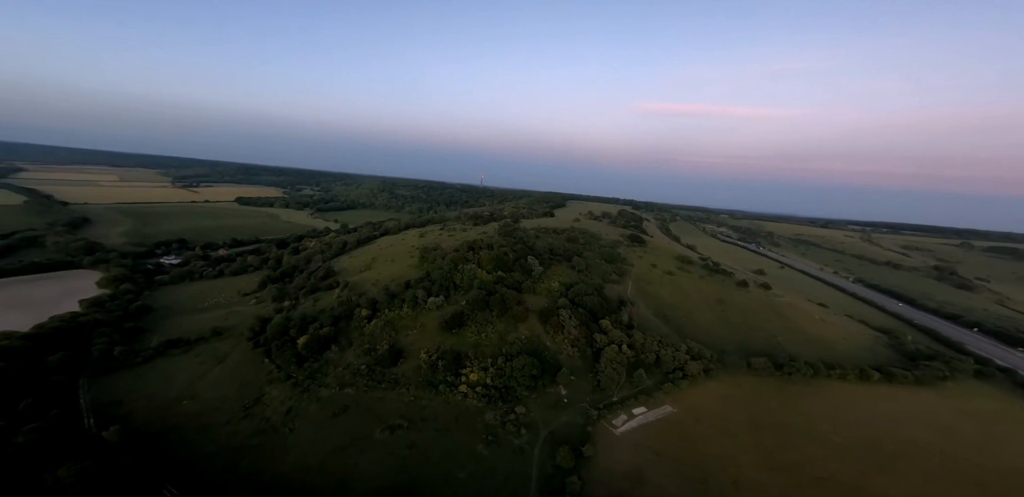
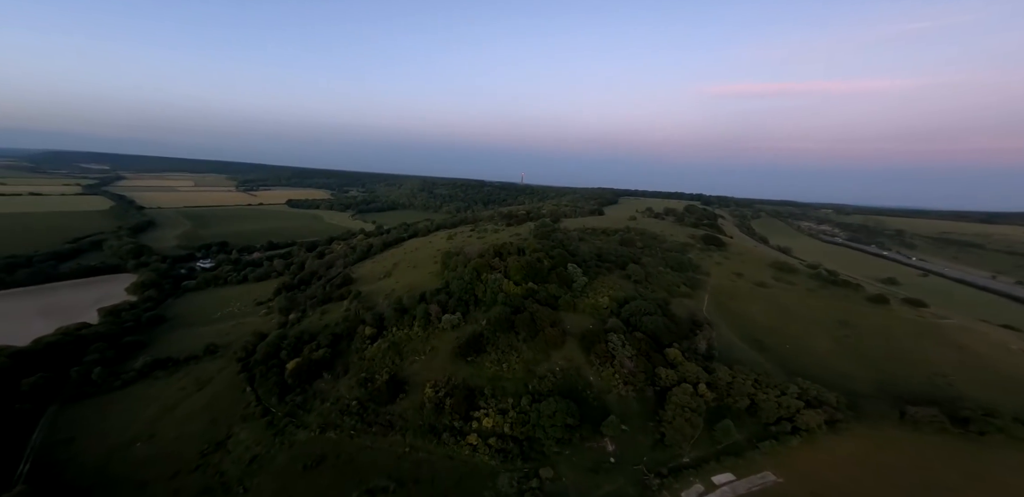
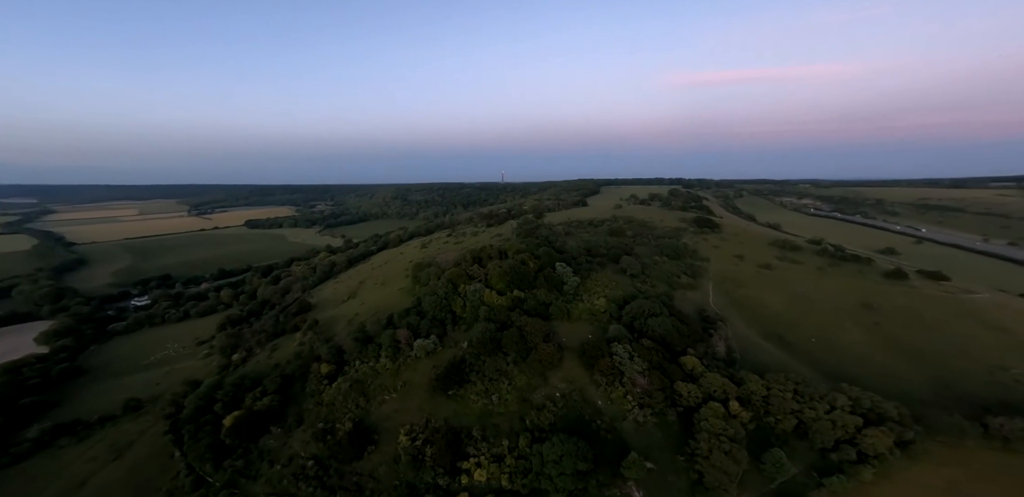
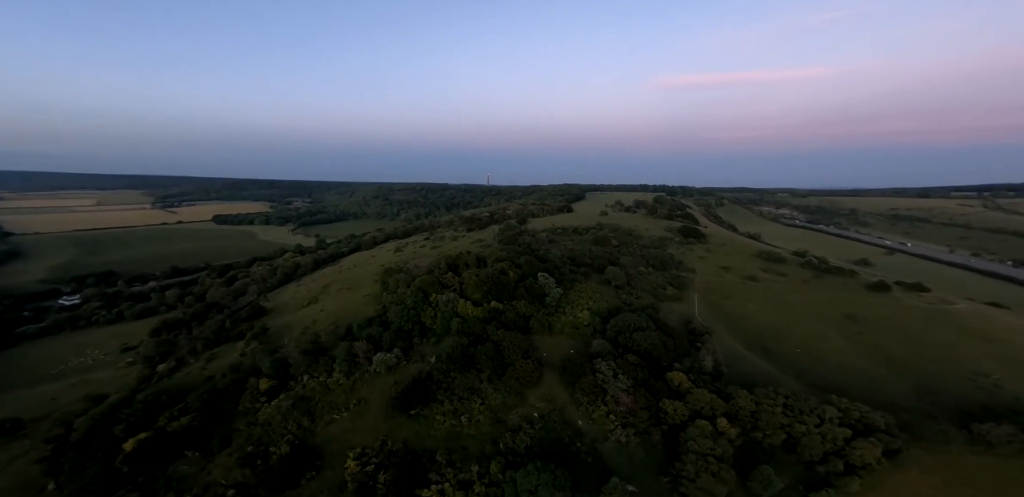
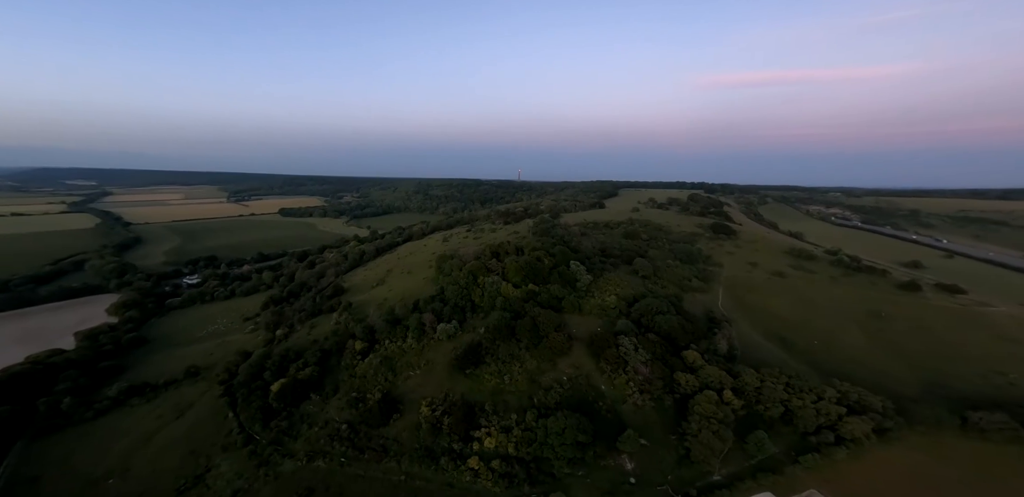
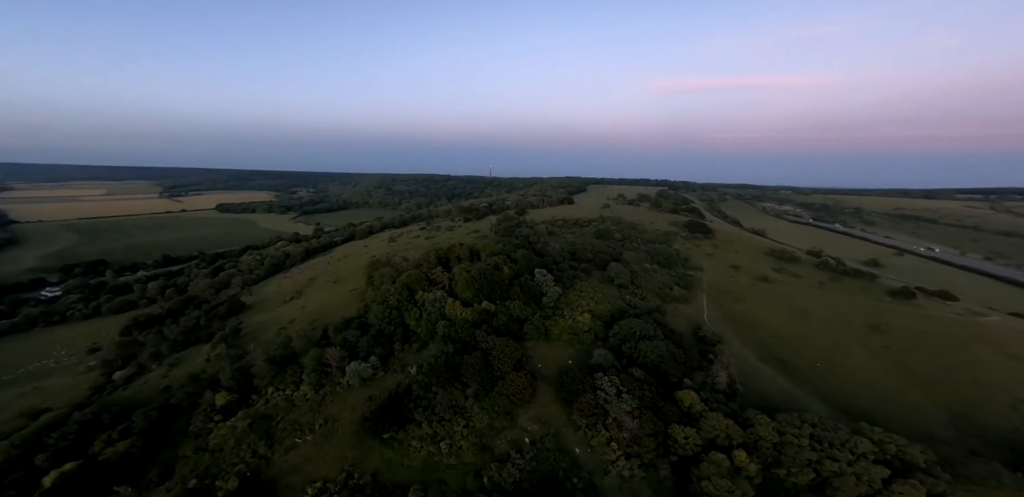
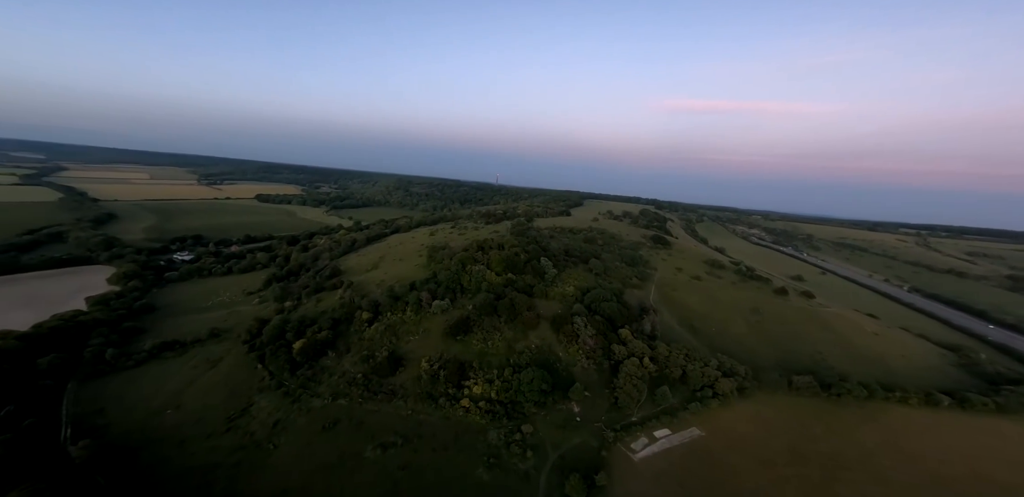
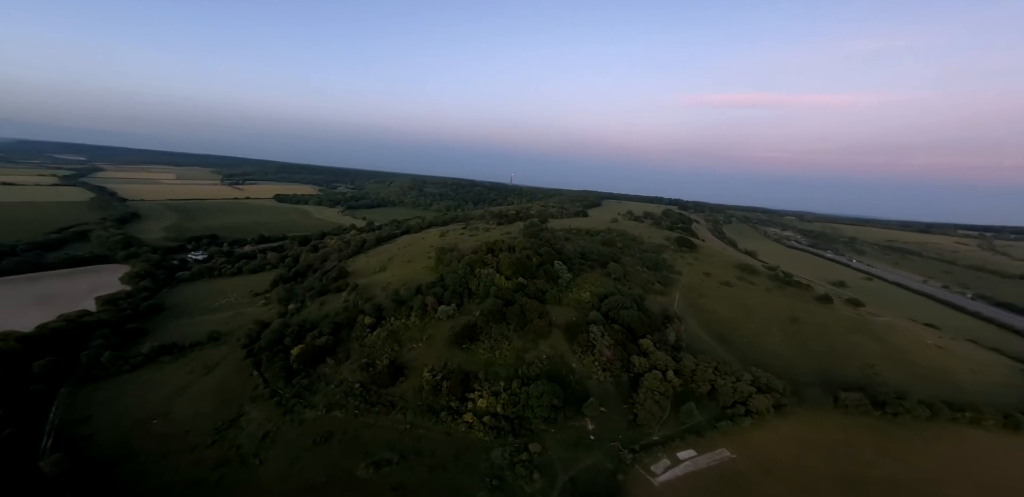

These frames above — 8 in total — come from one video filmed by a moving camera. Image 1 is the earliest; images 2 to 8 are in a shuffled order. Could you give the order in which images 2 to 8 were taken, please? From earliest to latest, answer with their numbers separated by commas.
7, 8, 2, 5, 3, 4, 6
